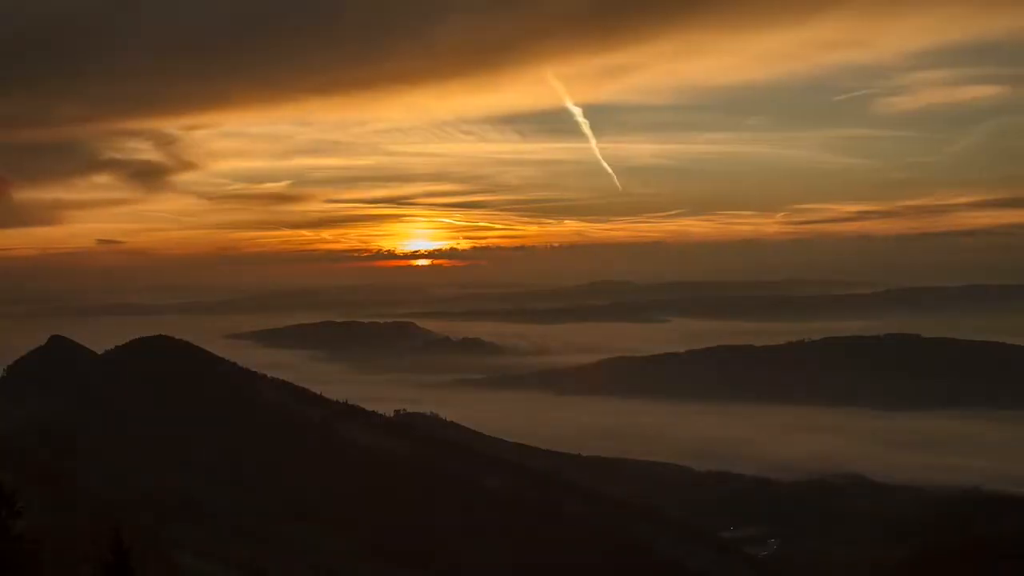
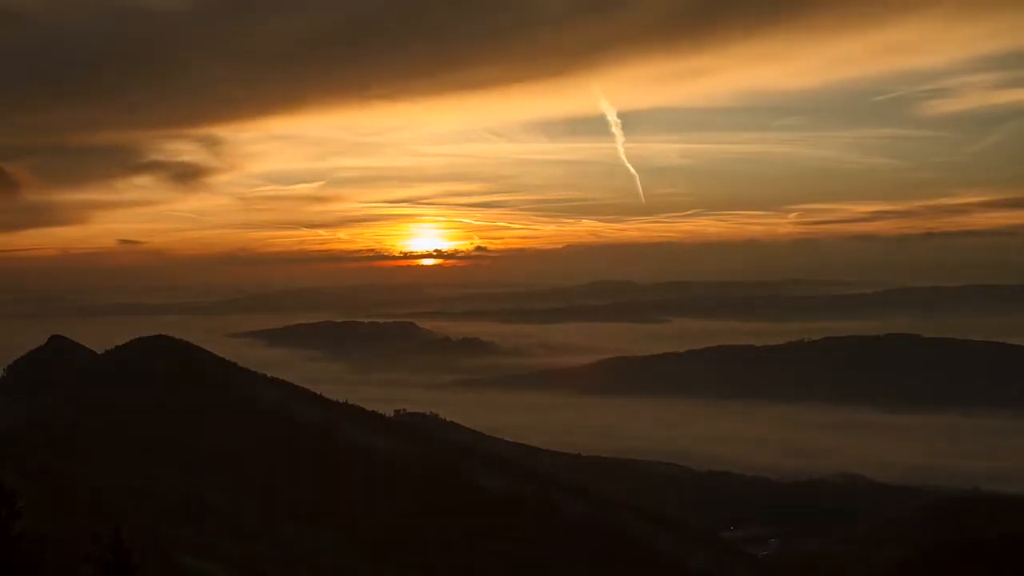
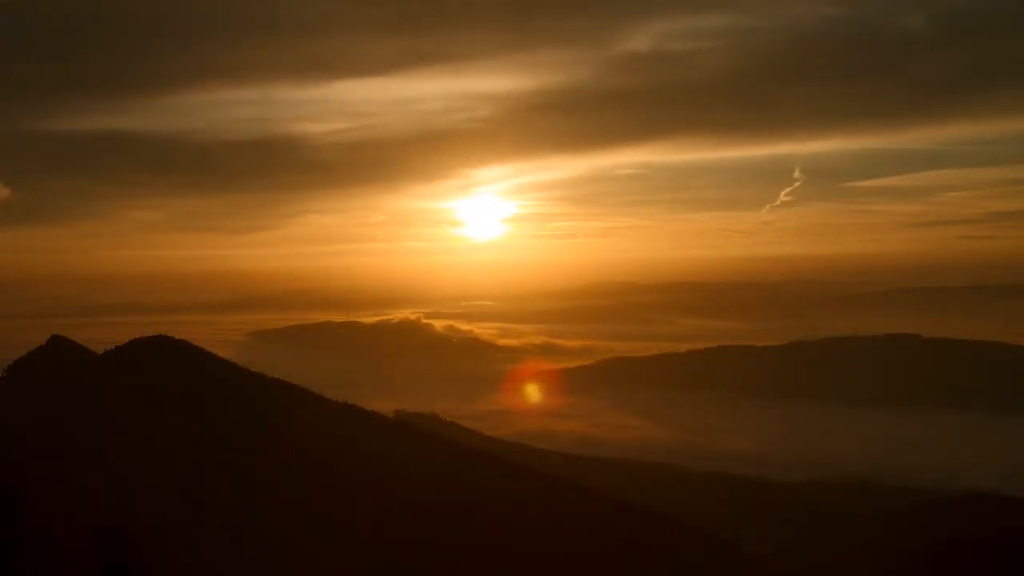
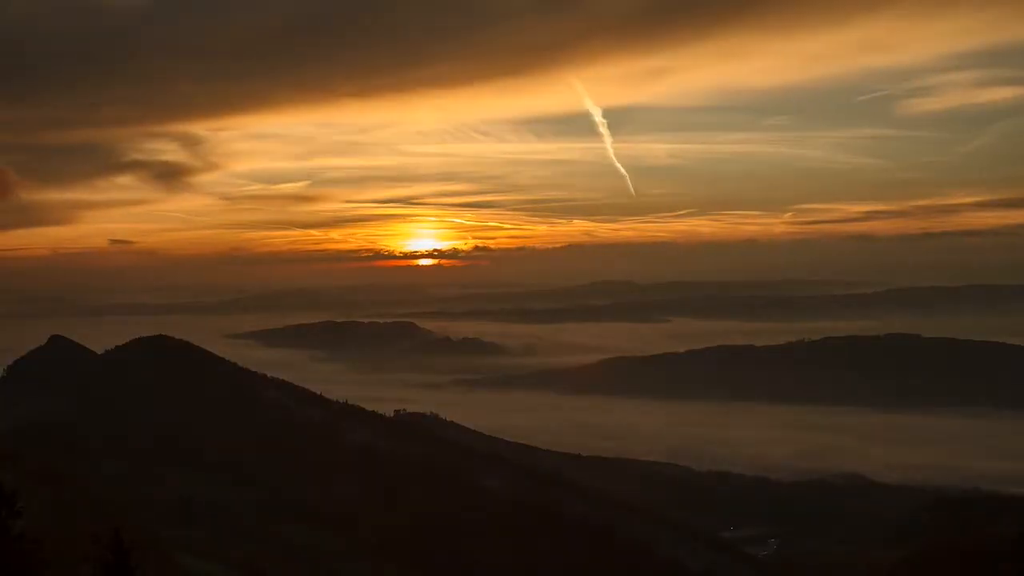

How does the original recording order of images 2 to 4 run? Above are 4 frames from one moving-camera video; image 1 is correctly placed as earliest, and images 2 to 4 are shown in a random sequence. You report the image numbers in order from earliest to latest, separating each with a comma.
4, 2, 3
